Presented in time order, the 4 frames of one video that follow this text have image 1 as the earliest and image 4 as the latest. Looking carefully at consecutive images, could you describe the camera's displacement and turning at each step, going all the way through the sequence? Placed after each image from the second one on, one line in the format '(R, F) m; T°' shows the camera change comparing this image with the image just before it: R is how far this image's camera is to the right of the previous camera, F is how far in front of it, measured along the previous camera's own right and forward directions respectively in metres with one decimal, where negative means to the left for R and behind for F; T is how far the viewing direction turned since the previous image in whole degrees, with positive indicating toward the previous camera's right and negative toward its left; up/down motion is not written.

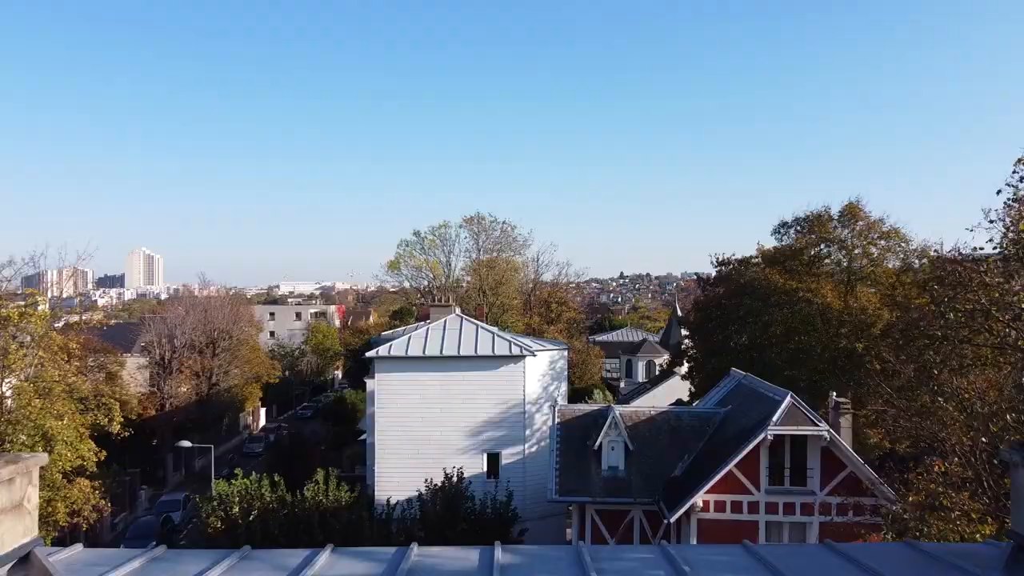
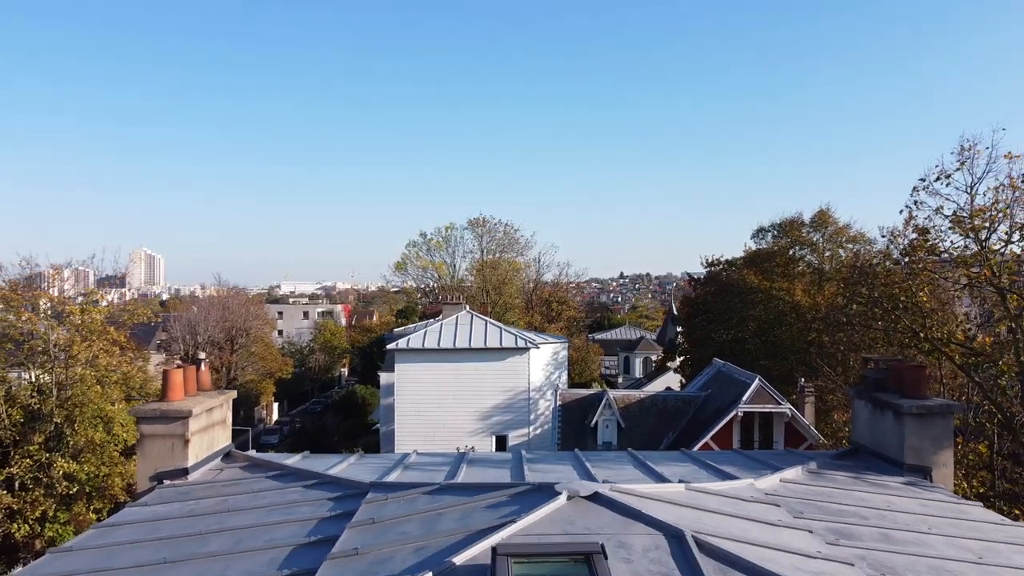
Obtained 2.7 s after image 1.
(-0.2, -2.6) m; 0°
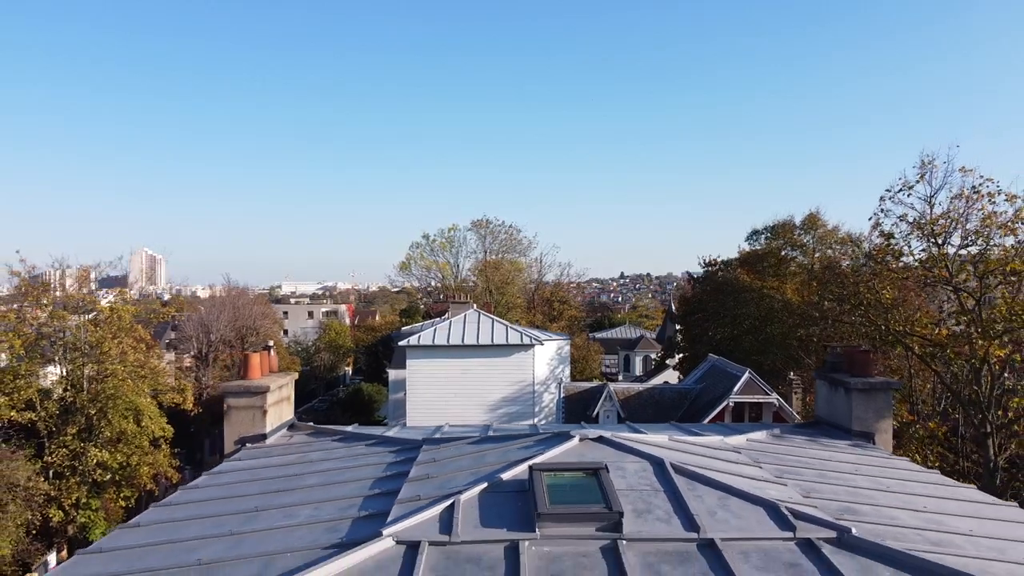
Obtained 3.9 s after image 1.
(-0.2, -1.4) m; 0°
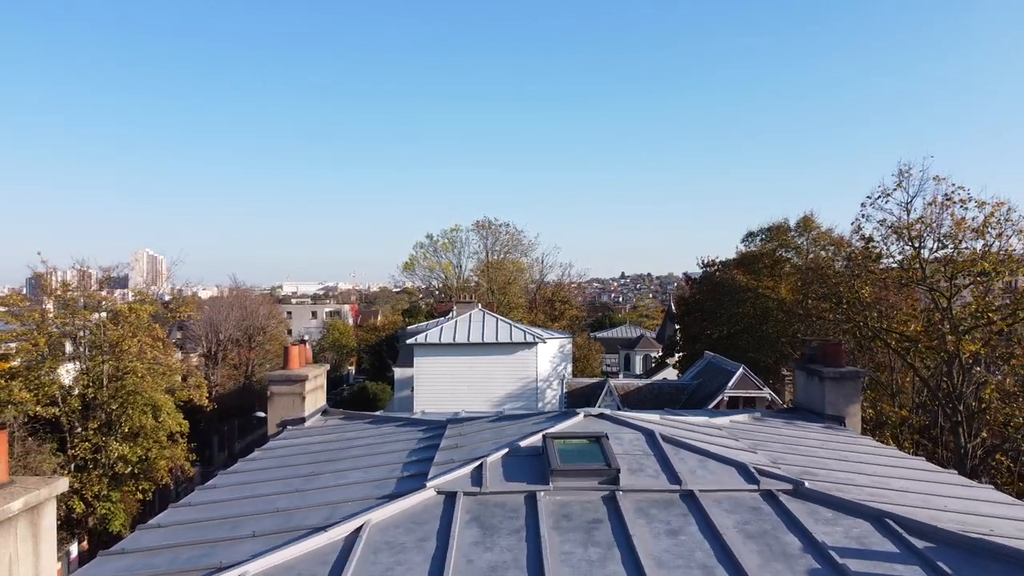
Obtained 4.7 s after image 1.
(-0.1, -0.9) m; 0°
